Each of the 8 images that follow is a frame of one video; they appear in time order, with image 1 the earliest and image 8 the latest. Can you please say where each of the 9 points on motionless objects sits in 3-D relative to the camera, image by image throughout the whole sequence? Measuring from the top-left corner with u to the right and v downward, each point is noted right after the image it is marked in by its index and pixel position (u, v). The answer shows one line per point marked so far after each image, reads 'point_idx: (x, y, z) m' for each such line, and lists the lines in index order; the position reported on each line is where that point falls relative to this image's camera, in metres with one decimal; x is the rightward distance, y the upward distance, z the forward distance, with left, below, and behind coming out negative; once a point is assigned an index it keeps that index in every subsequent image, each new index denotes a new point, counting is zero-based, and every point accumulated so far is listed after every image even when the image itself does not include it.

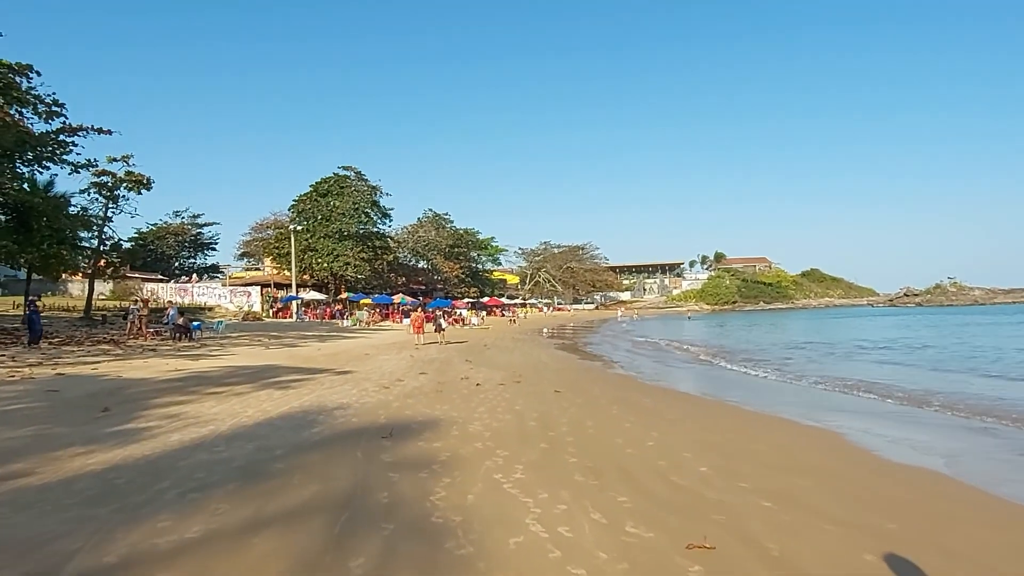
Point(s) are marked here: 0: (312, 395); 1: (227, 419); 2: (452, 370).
0: (-3.8, -2.0, +13.3) m
1: (-4.3, -2.0, +10.5) m
2: (-1.7, -2.3, +19.1) m
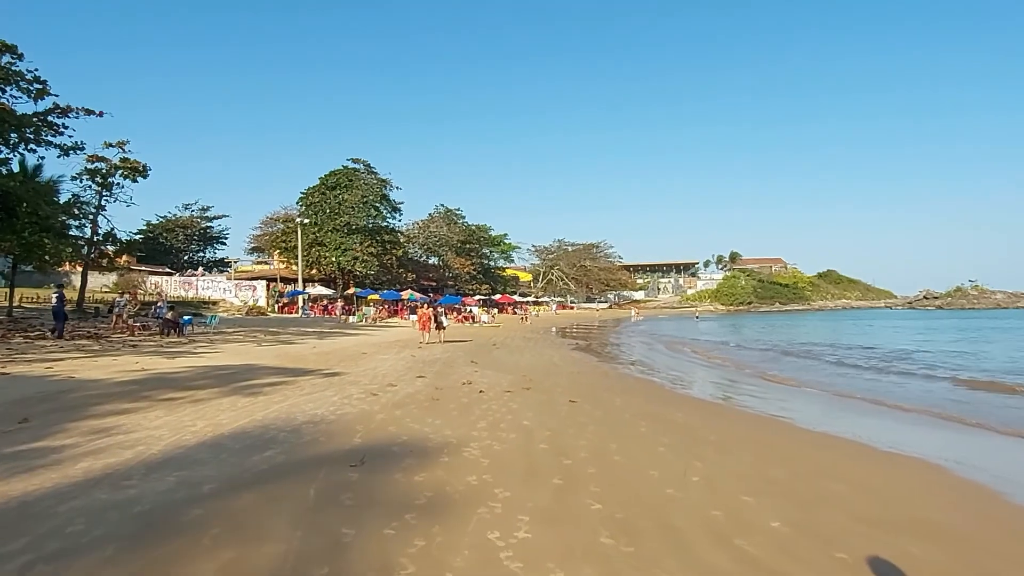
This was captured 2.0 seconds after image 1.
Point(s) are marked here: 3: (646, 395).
0: (-3.7, -1.9, +11.3) m
1: (-4.2, -1.8, +8.5) m
2: (-1.4, -2.1, +17.1) m
3: (+2.9, -2.3, +15.3) m
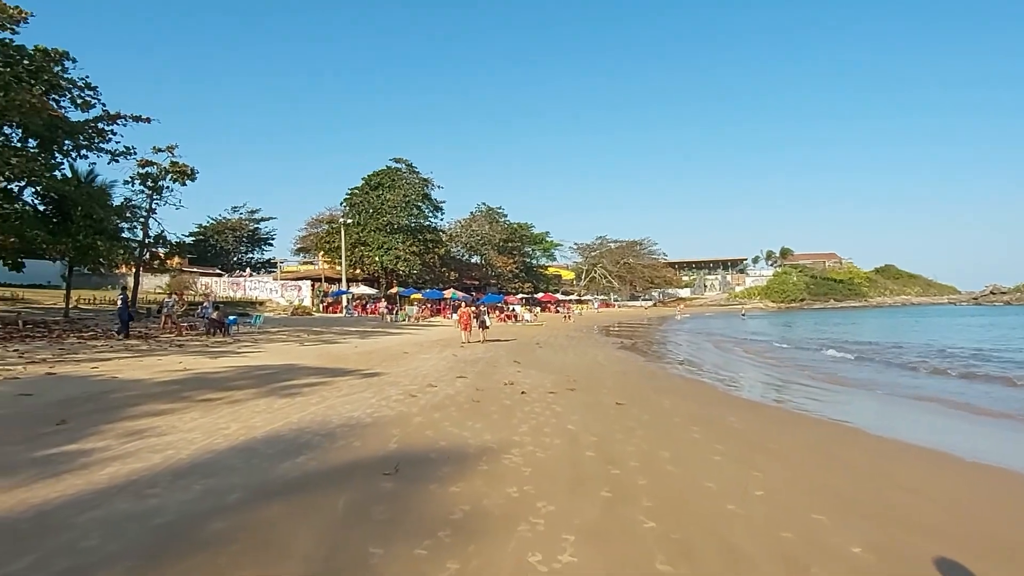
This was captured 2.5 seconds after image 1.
0: (-3.0, -1.9, +11.0) m
1: (-3.7, -1.8, +8.3) m
2: (-0.4, -2.1, +16.7) m
3: (+3.9, -2.3, +14.6) m
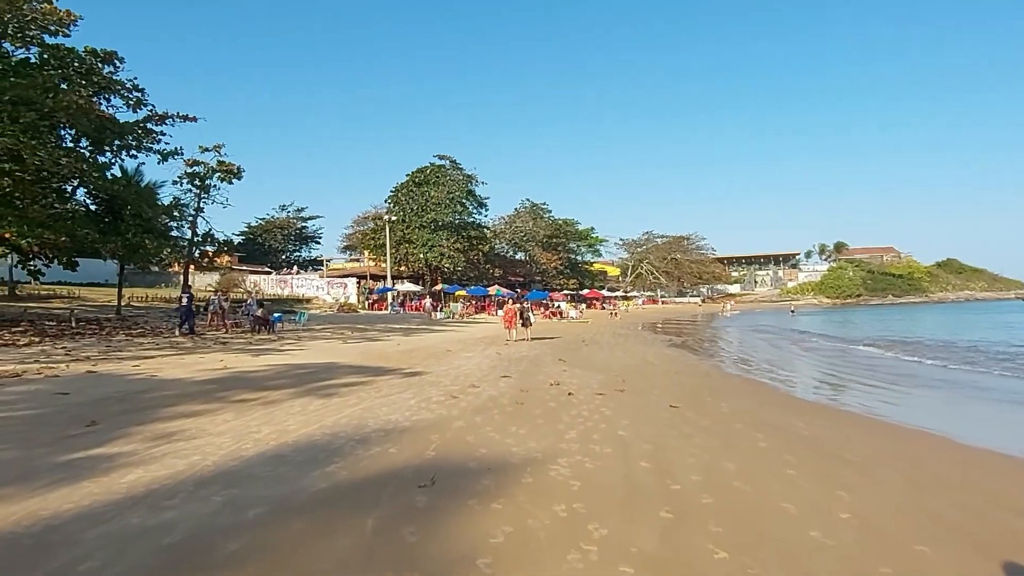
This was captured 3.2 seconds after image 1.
0: (-2.3, -1.8, +10.5) m
1: (-3.2, -1.8, +7.8) m
2: (+0.7, -2.0, +16.0) m
3: (+4.8, -2.2, +13.7) m
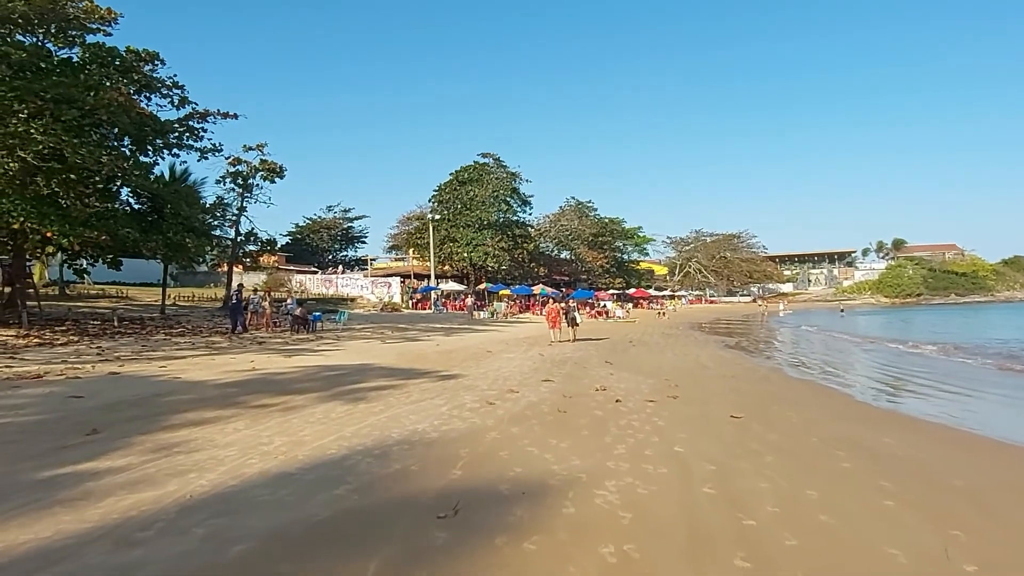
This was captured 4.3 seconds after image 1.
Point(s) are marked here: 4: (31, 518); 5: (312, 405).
0: (-1.7, -1.7, +9.6) m
1: (-2.8, -1.7, +7.0) m
2: (+1.6, -1.9, +14.9) m
3: (+5.5, -2.1, +12.3) m
4: (-3.5, -1.7, +5.1) m
5: (-3.0, -1.7, +10.3) m
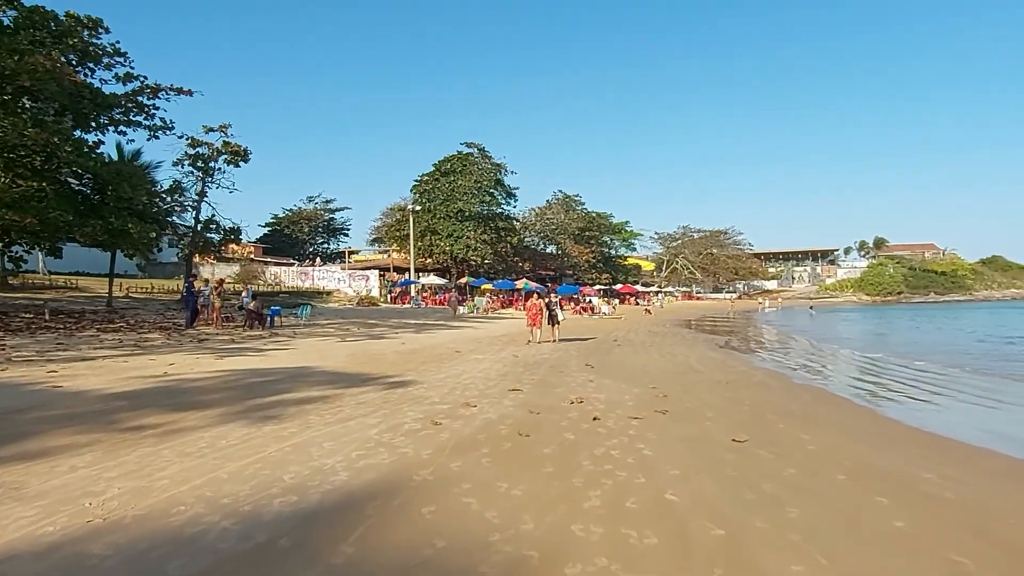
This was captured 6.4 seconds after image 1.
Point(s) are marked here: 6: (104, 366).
0: (-2.3, -1.6, +7.4) m
1: (-3.3, -1.6, +4.8) m
2: (+0.9, -1.8, +12.8) m
3: (+4.9, -2.0, +10.3) m
4: (-4.0, -1.6, +2.9) m
5: (-3.6, -1.6, +8.1) m
6: (-7.6, -1.4, +12.9) m
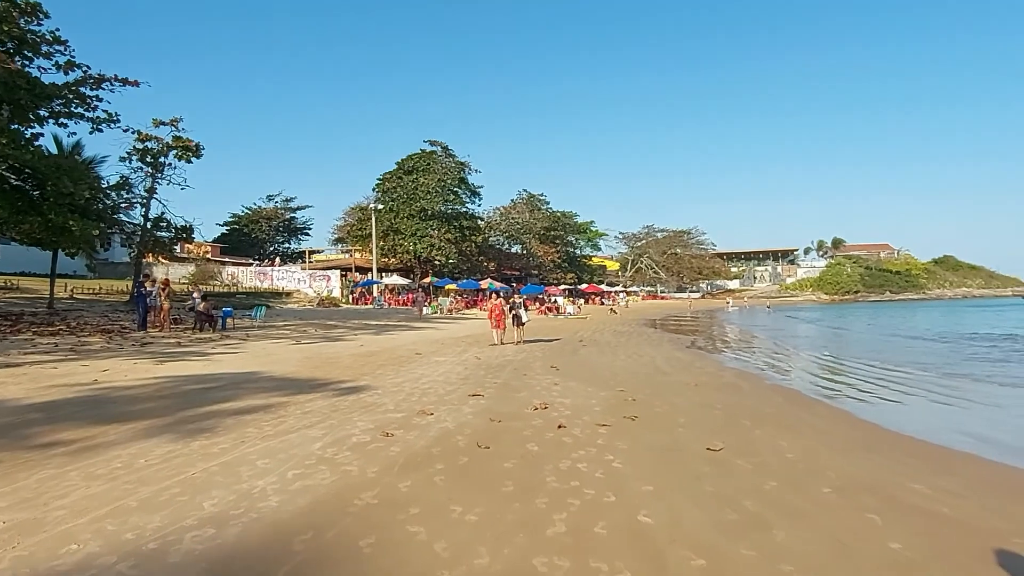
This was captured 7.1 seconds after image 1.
0: (-2.7, -1.6, +6.6) m
1: (-3.6, -1.6, +3.9) m
2: (+0.2, -1.8, +12.2) m
3: (+4.3, -2.0, +9.8) m
4: (-4.2, -1.6, +2.0) m
5: (-4.0, -1.6, +7.2) m
6: (-8.3, -1.4, +11.9) m
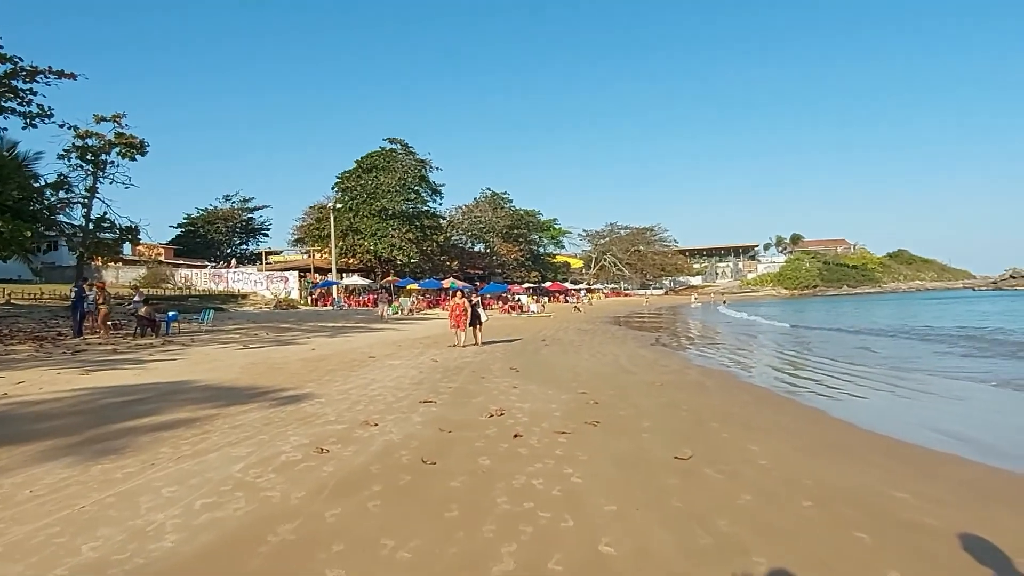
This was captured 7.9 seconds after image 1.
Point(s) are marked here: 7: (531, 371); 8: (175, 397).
0: (-3.2, -1.6, +5.8) m
1: (-3.9, -1.6, +3.0) m
2: (-0.5, -1.7, +11.4) m
3: (+3.7, -1.9, +9.3) m
4: (-4.4, -1.6, +1.1) m
5: (-4.5, -1.6, +6.3) m
6: (-9.0, -1.5, +10.7) m
7: (+0.4, -1.8, +15.2) m
8: (-5.0, -1.6, +10.4) m
